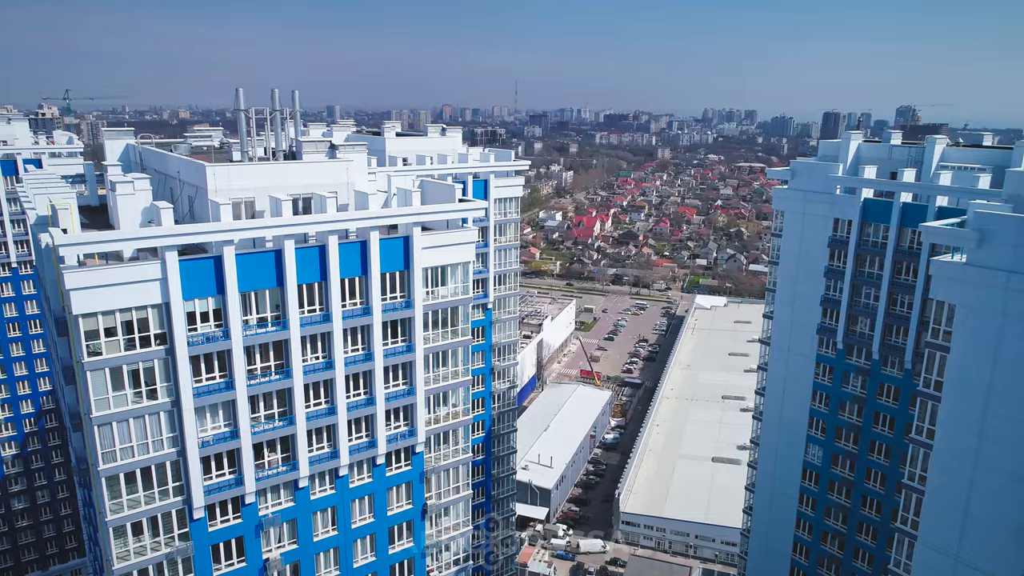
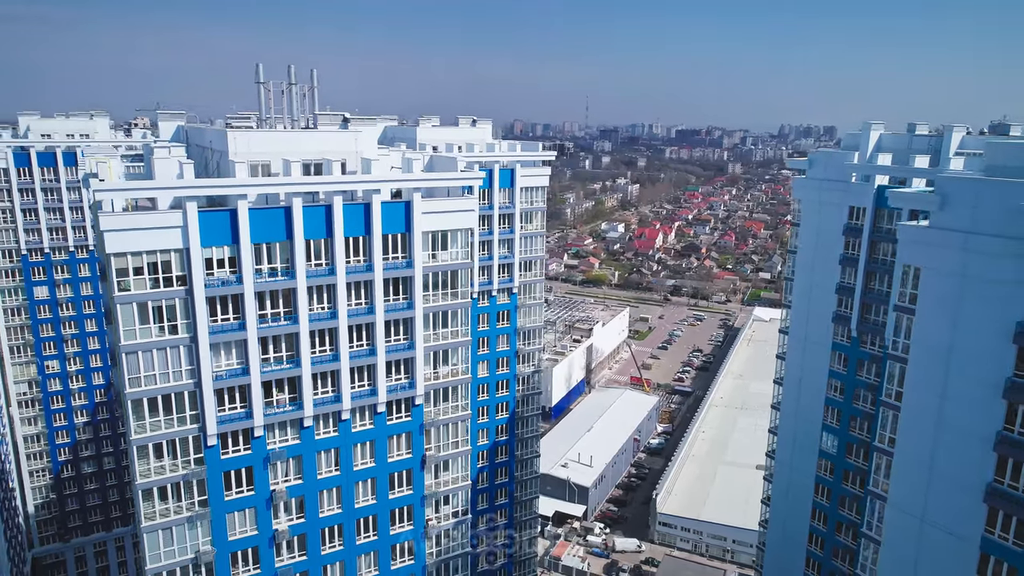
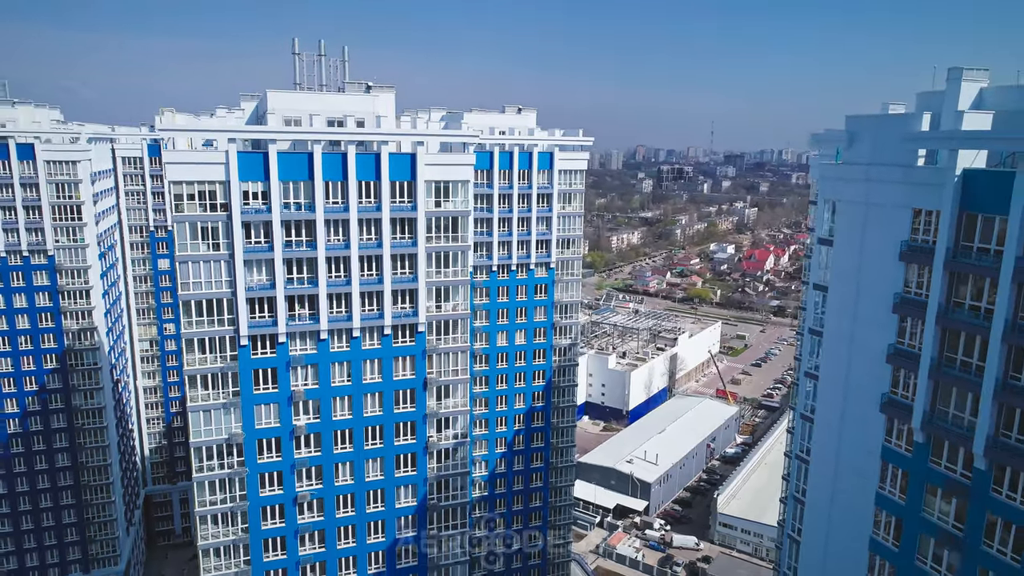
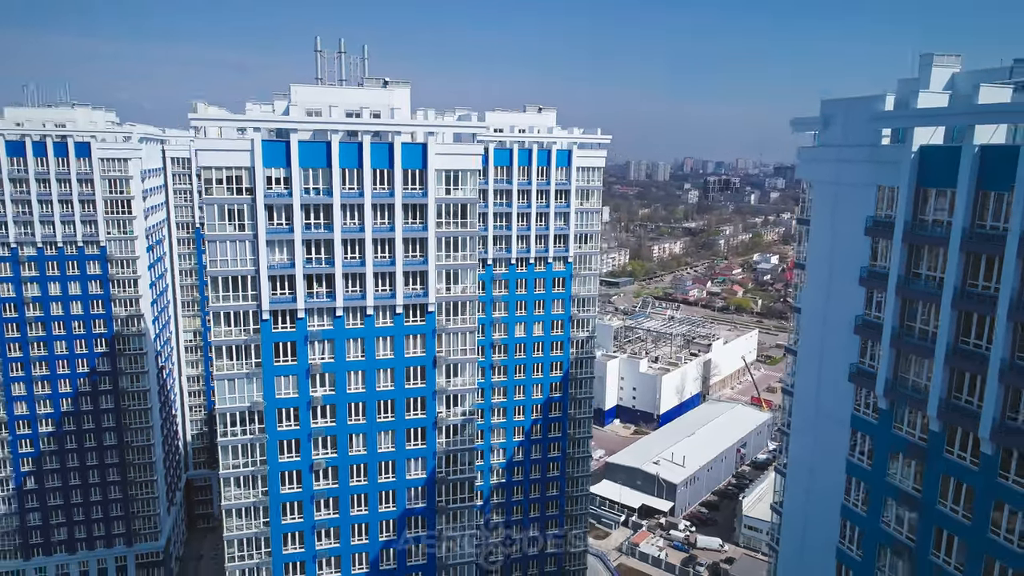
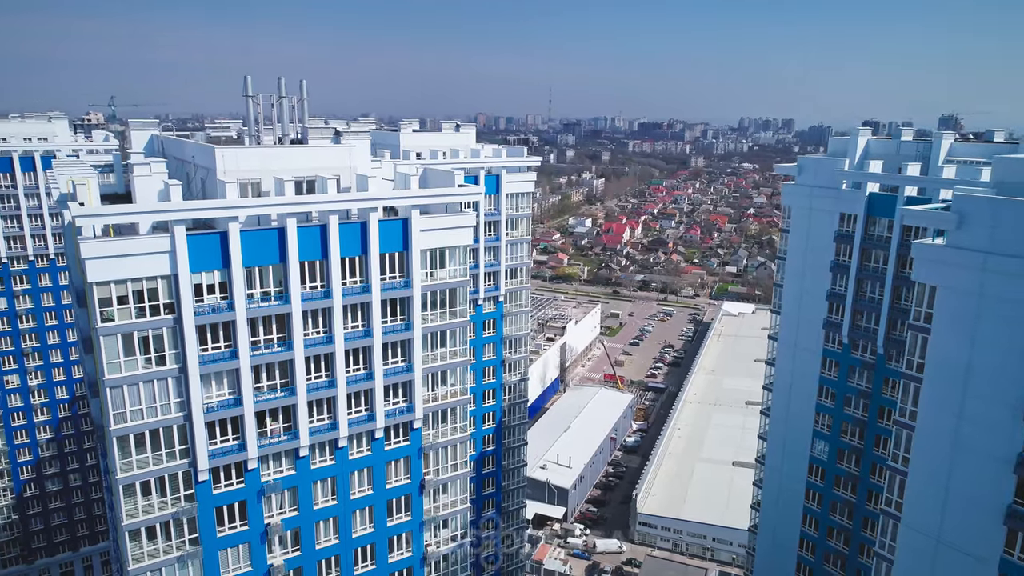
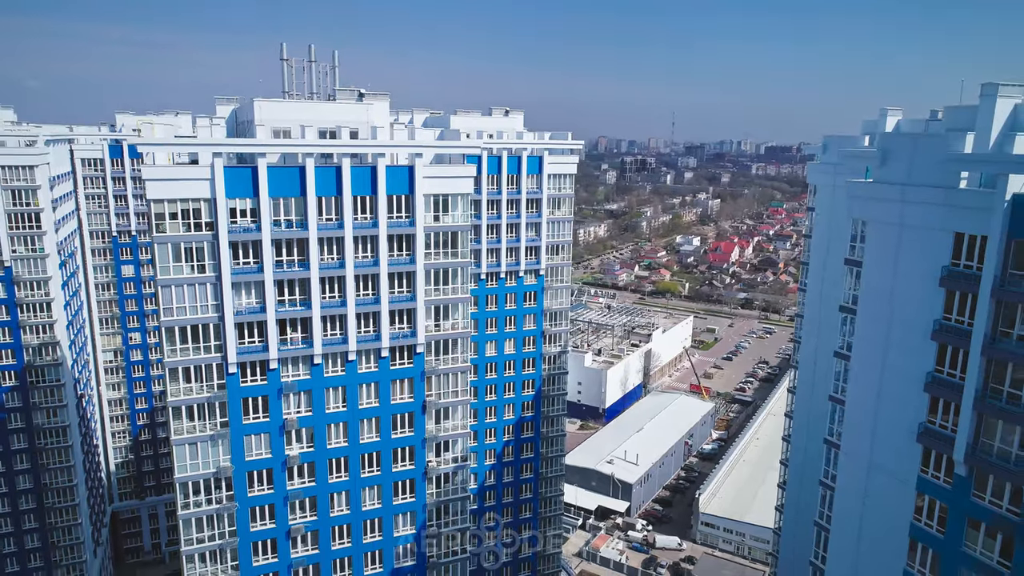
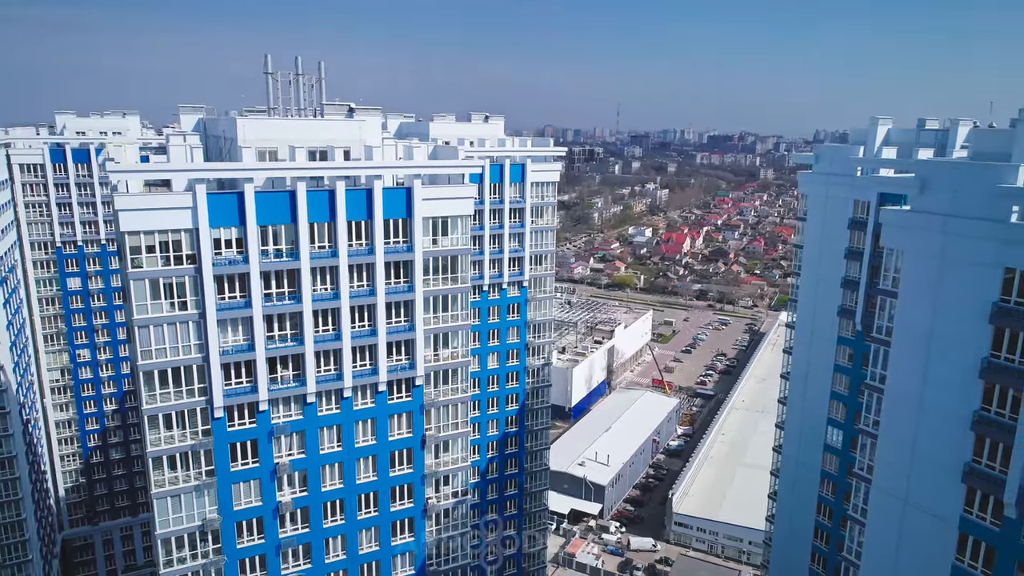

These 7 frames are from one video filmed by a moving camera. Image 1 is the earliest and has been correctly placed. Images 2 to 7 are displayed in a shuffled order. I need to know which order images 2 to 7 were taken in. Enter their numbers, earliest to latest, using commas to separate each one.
5, 2, 7, 6, 3, 4
